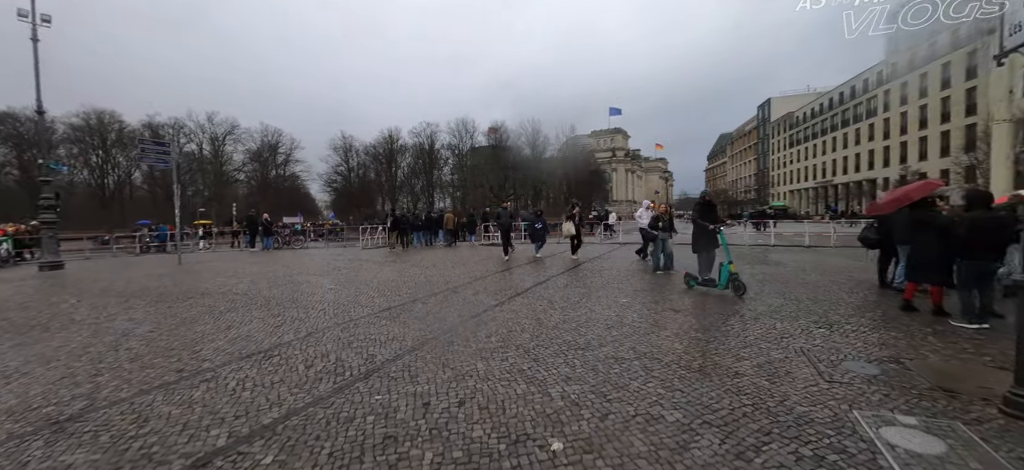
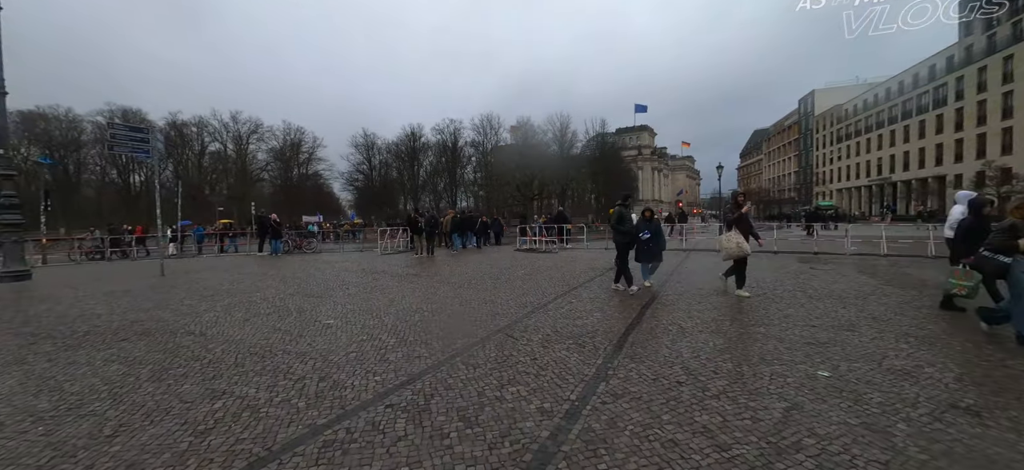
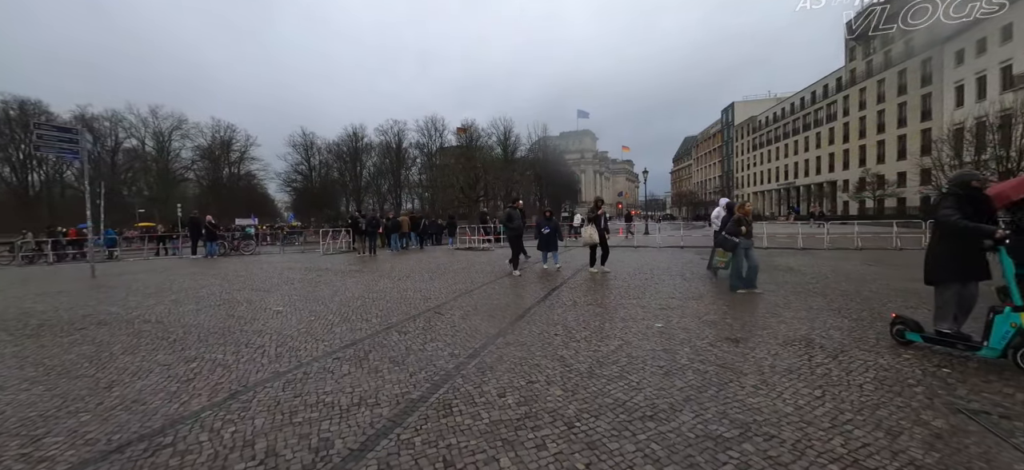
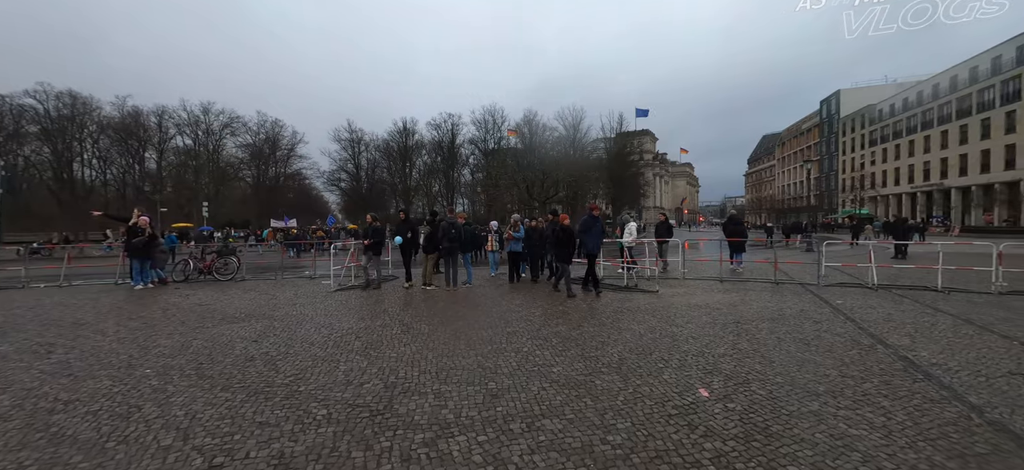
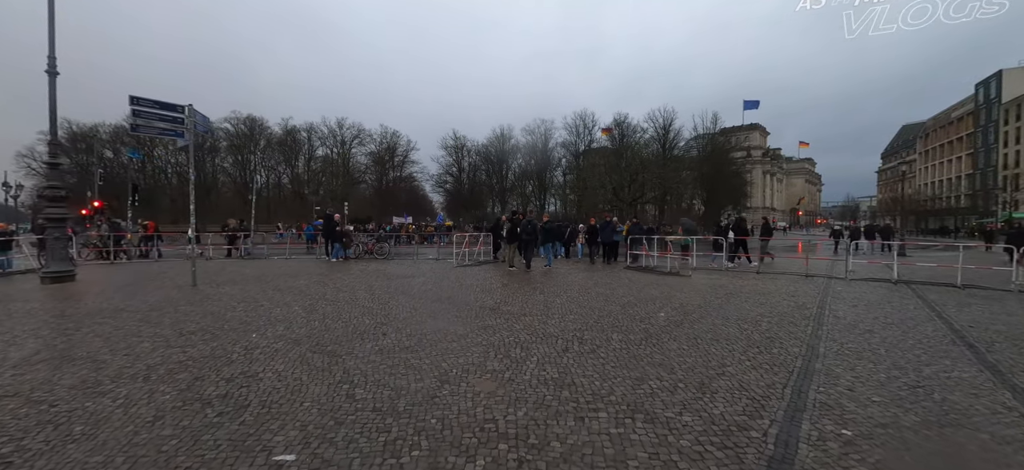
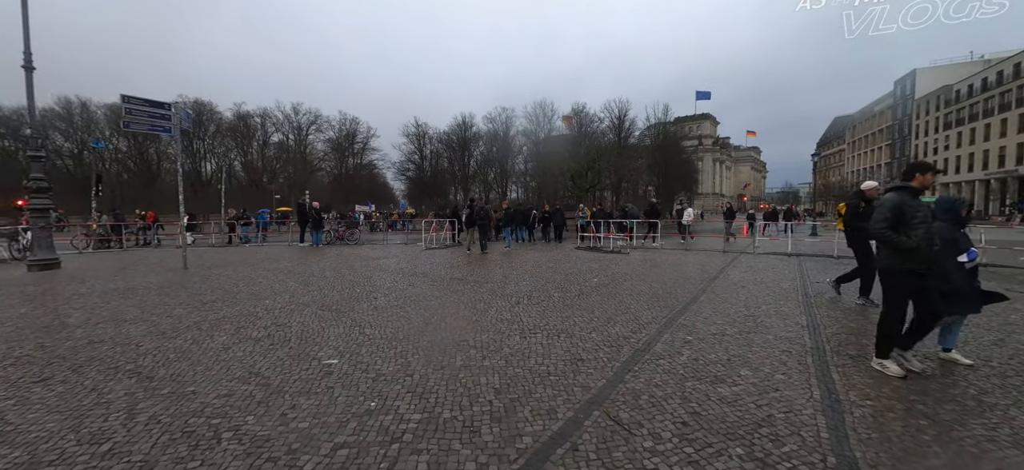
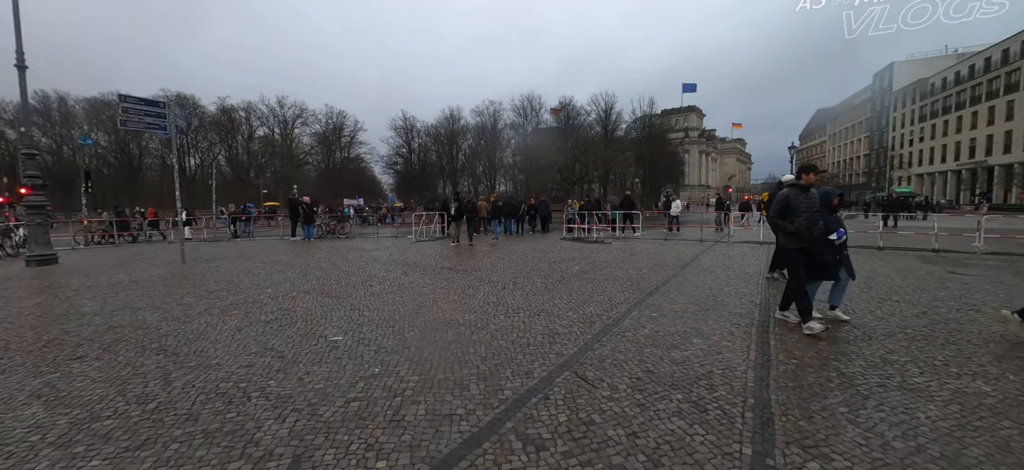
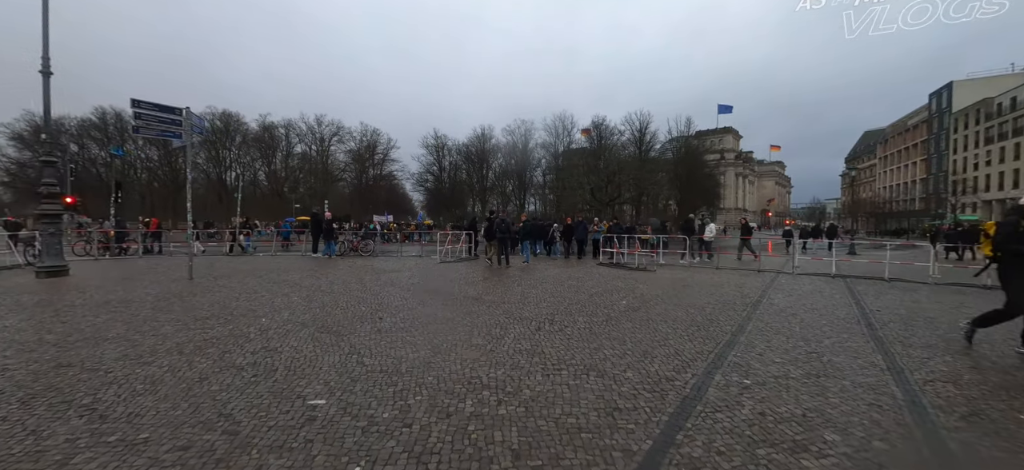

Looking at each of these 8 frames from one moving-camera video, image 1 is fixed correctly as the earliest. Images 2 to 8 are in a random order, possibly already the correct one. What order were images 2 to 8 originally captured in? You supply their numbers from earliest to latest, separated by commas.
3, 2, 7, 6, 8, 5, 4
